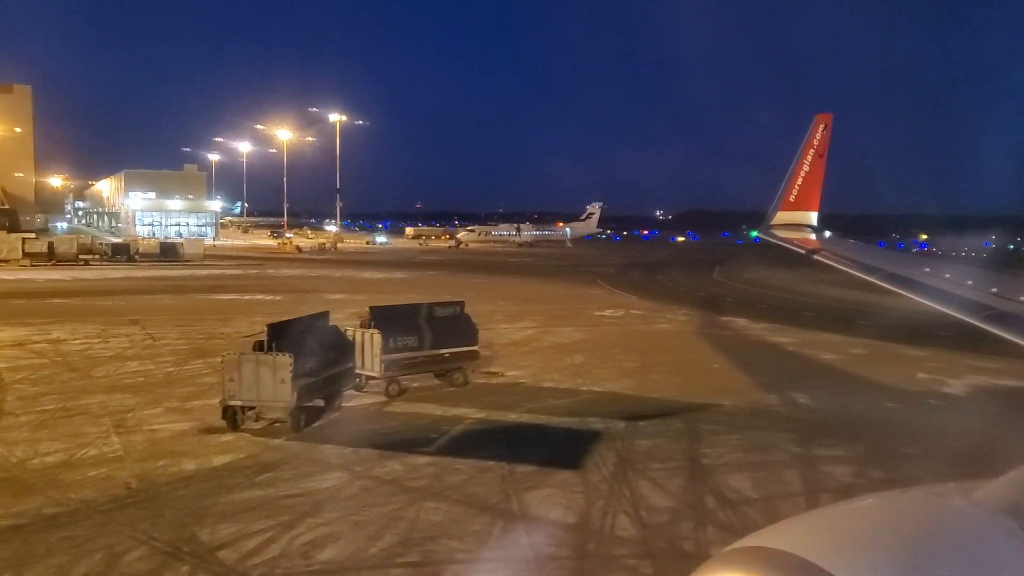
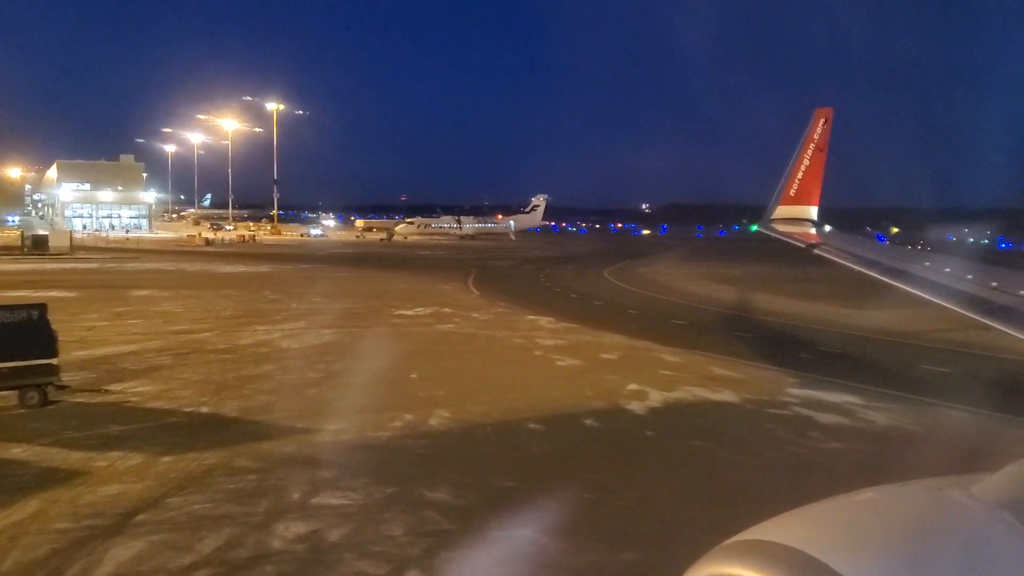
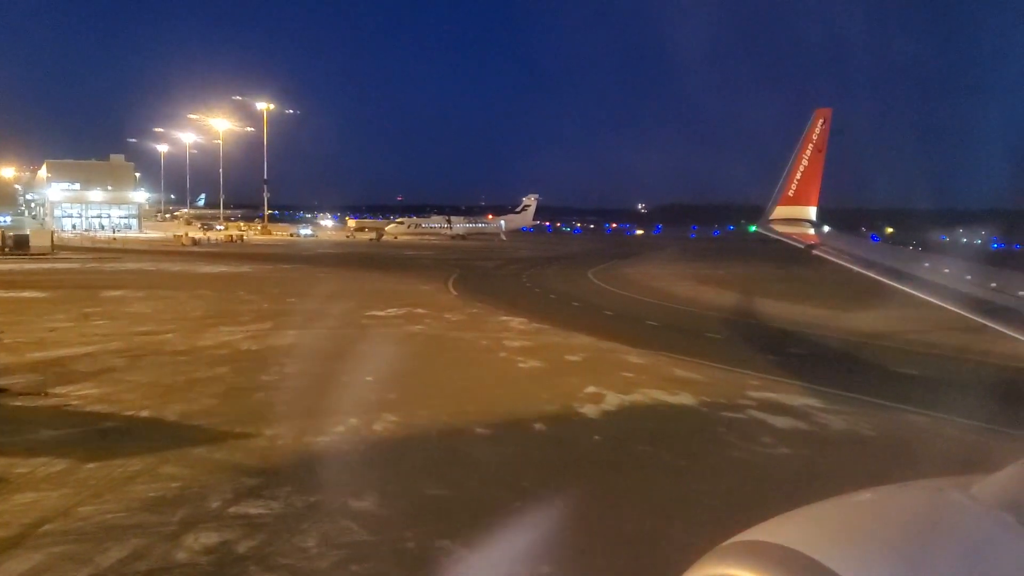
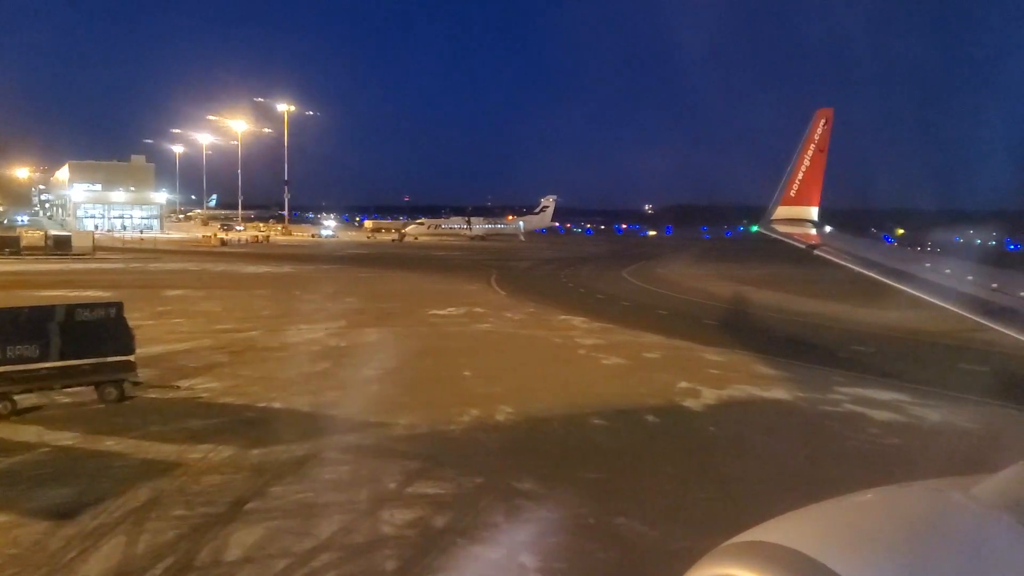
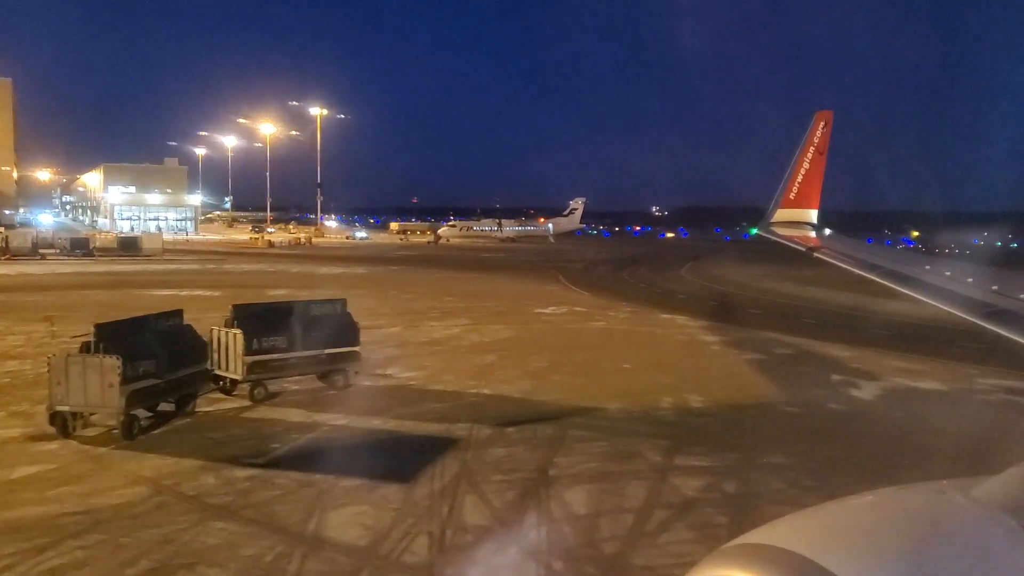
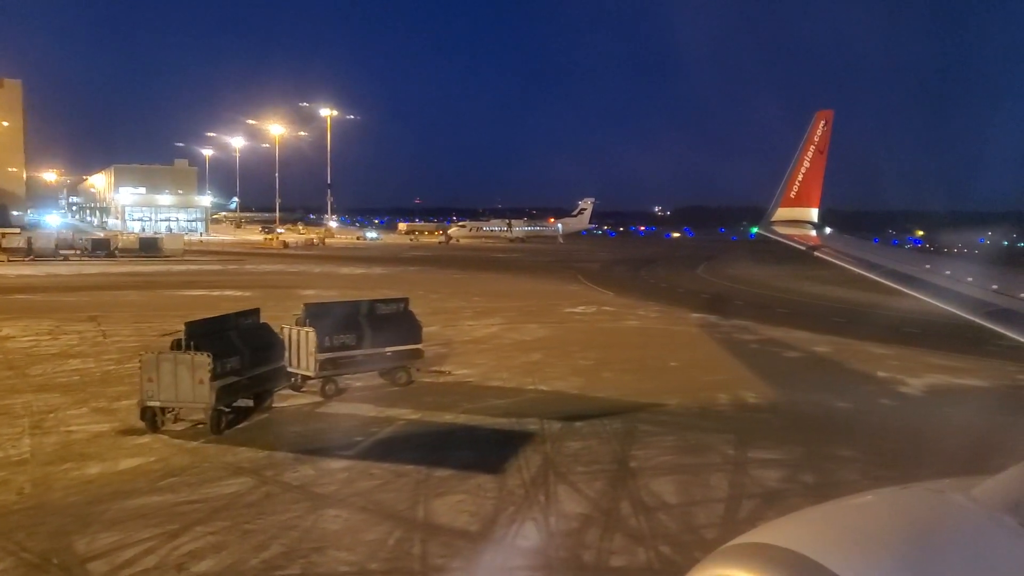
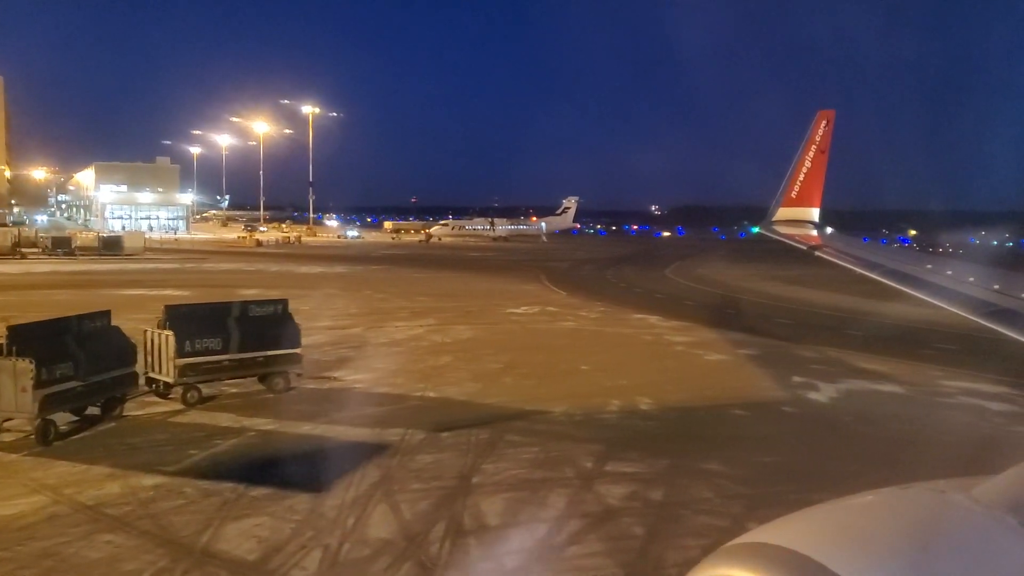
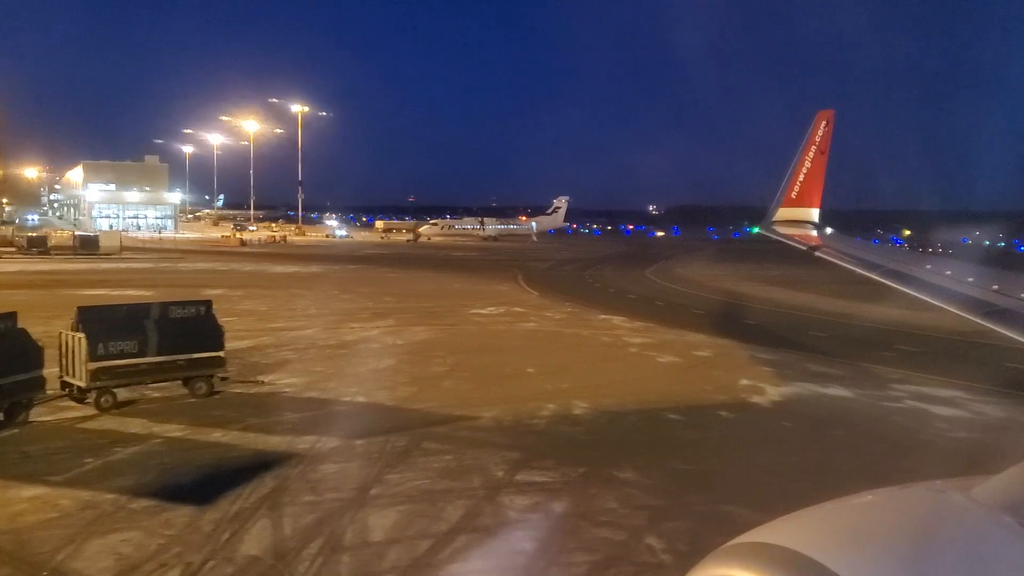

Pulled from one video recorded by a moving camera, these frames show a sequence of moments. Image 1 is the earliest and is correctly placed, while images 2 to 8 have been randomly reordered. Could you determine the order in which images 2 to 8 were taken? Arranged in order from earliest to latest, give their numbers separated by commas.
6, 5, 7, 8, 4, 2, 3
